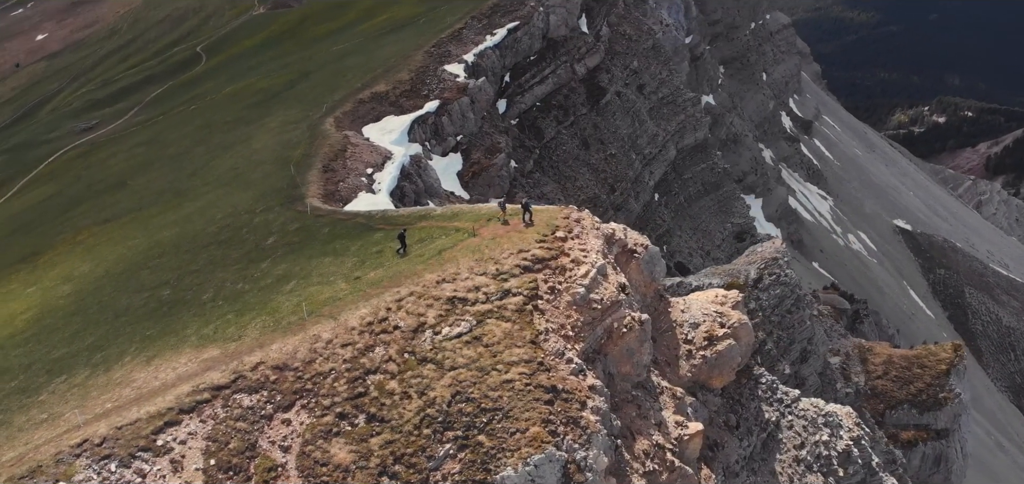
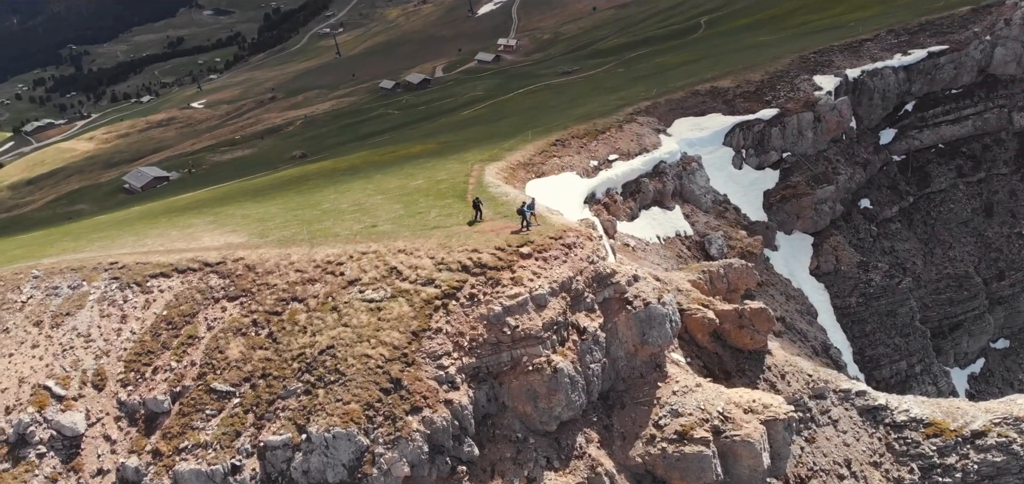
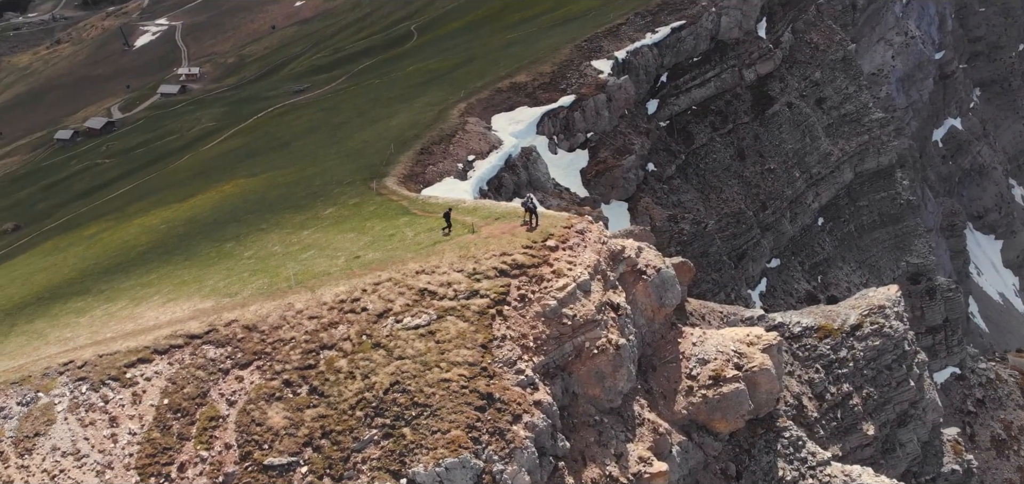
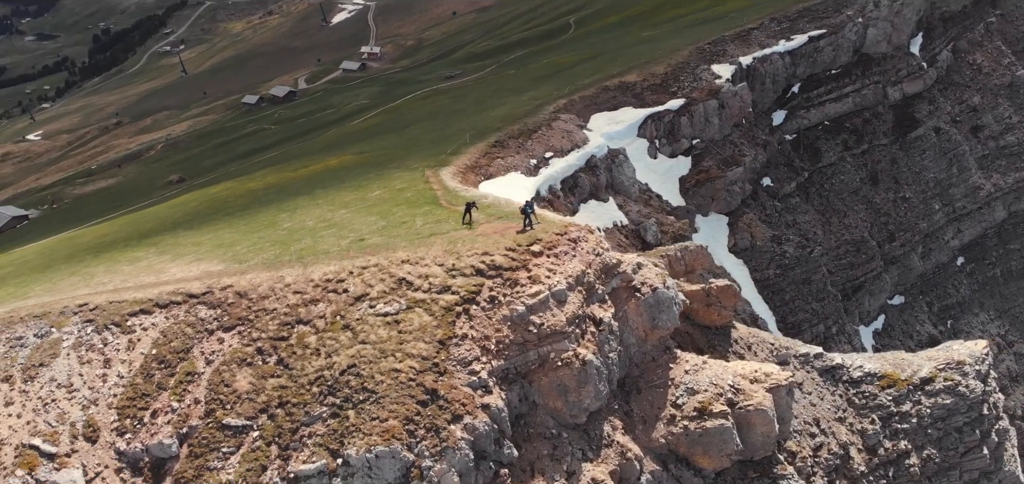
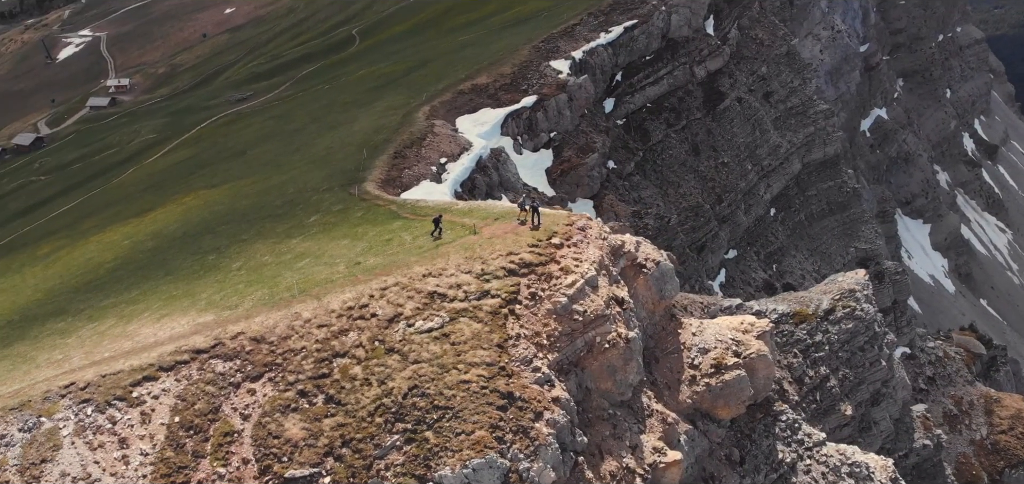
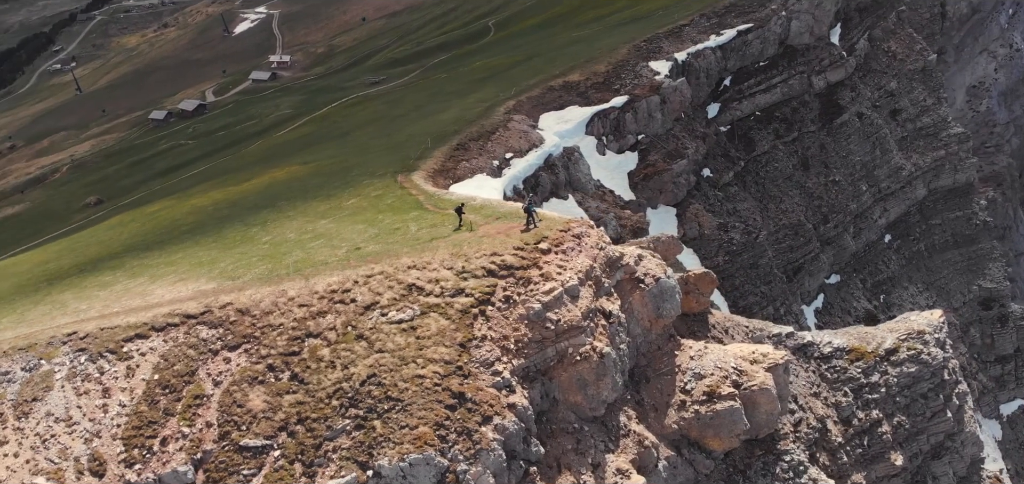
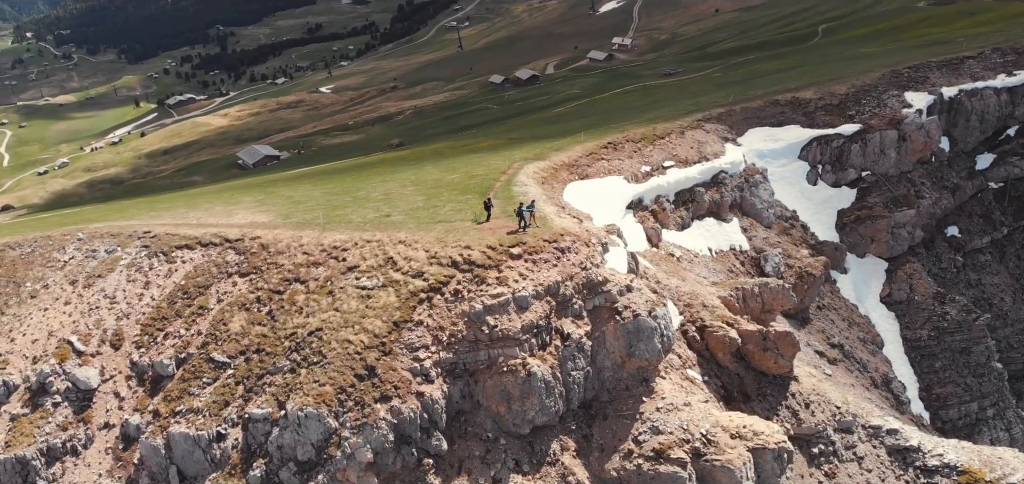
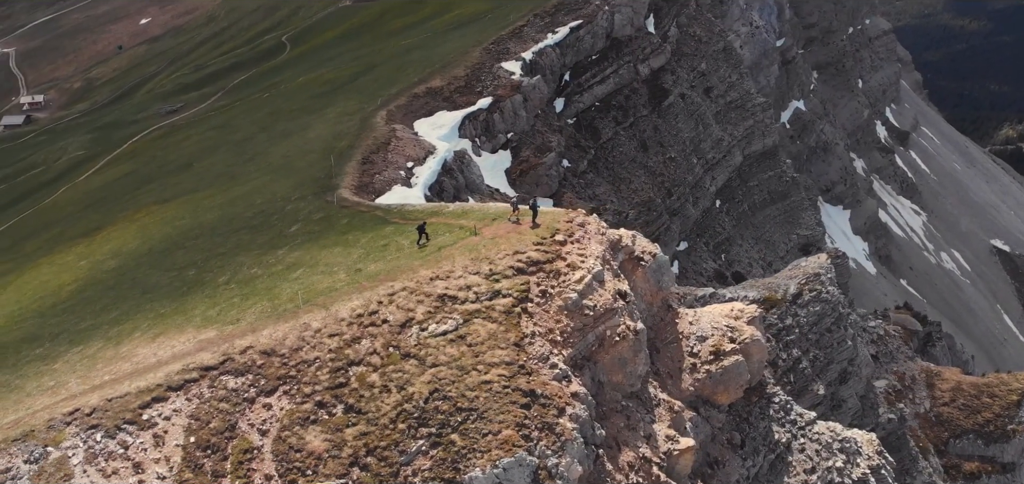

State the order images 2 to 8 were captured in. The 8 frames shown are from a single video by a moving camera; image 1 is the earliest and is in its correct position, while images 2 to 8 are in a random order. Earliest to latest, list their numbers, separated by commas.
8, 5, 3, 6, 4, 2, 7
